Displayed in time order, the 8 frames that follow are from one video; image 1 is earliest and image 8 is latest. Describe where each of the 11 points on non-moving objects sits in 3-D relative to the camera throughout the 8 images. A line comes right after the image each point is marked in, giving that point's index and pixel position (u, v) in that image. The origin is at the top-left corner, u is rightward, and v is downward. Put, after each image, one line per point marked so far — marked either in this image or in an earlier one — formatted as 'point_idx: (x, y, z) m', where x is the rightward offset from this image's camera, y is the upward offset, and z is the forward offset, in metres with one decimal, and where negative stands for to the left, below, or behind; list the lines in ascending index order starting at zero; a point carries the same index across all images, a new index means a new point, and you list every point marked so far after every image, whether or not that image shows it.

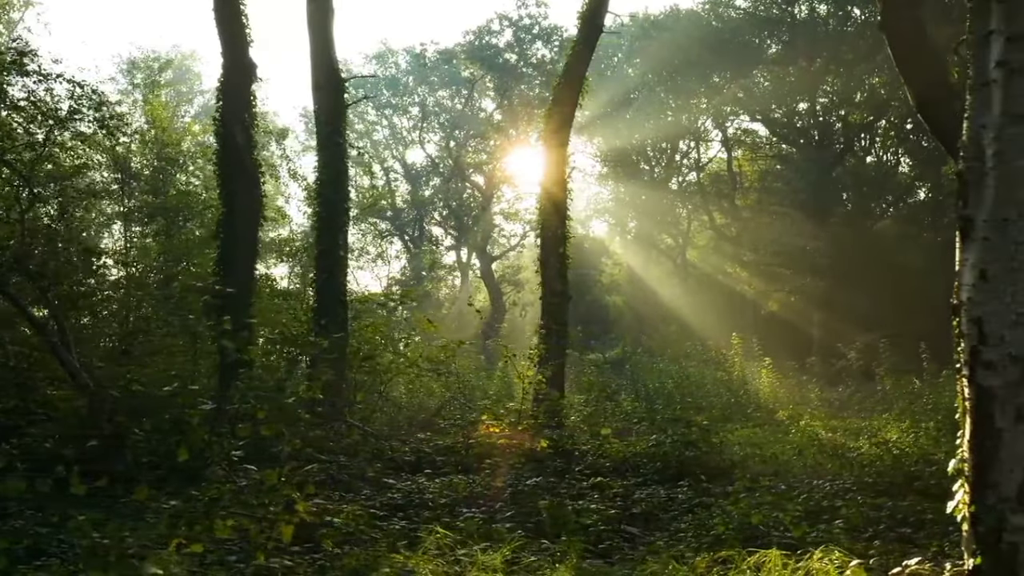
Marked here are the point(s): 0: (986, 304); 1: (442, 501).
0: (+1.6, -0.1, +3.4) m
1: (-0.7, -2.0, +9.2) m
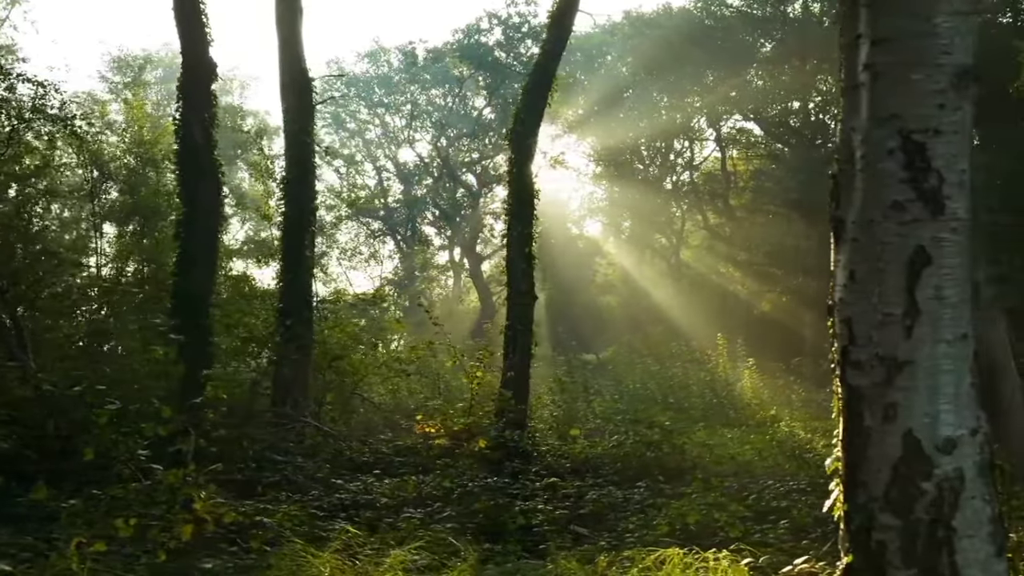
0: (+1.2, -0.1, +3.5) m
1: (-1.2, -2.0, +9.2) m
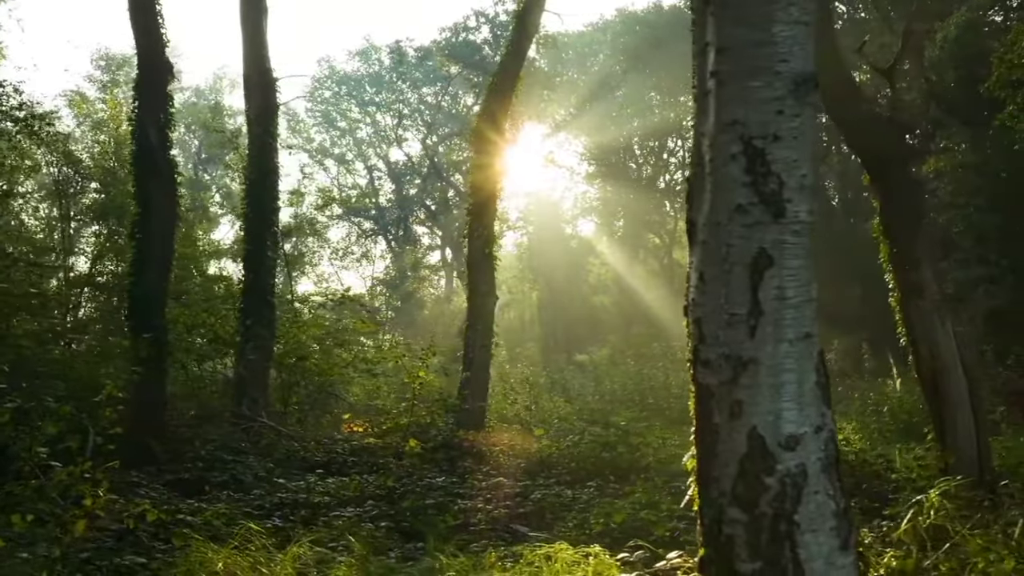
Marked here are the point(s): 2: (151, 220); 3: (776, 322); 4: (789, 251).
0: (+0.7, -0.1, +3.6) m
1: (-1.8, -2.0, +9.3) m
2: (-4.7, +0.9, +13.1) m
3: (+0.9, -0.1, +3.4) m
4: (+0.9, +0.1, +3.4) m
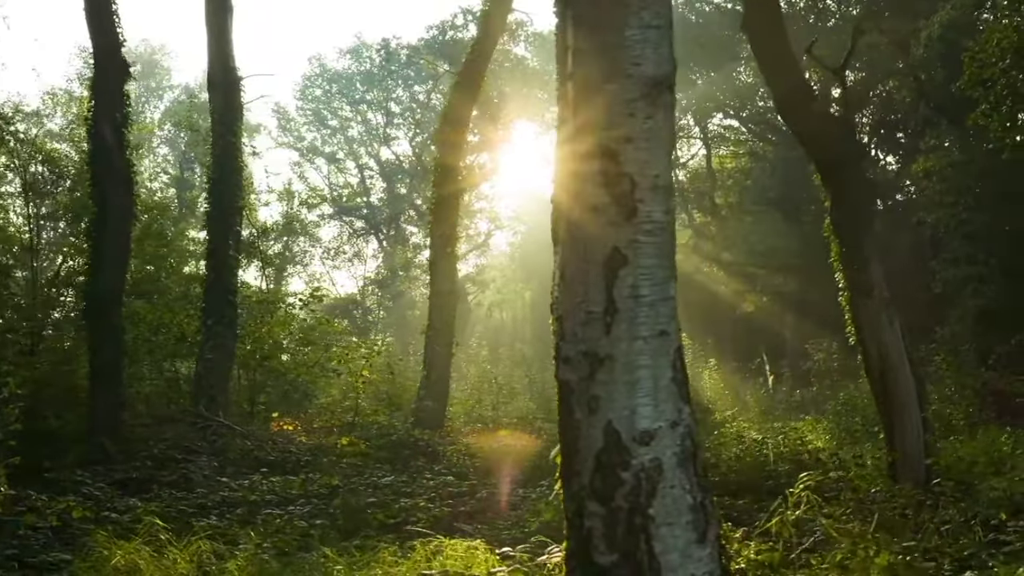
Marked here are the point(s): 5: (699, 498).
0: (+0.2, -0.1, +3.6) m
1: (-2.3, -2.0, +9.3) m
2: (-5.3, +0.9, +13.2) m
3: (+0.4, -0.1, +3.5) m
4: (+0.5, +0.1, +3.5) m
5: (+0.7, -0.8, +3.6) m
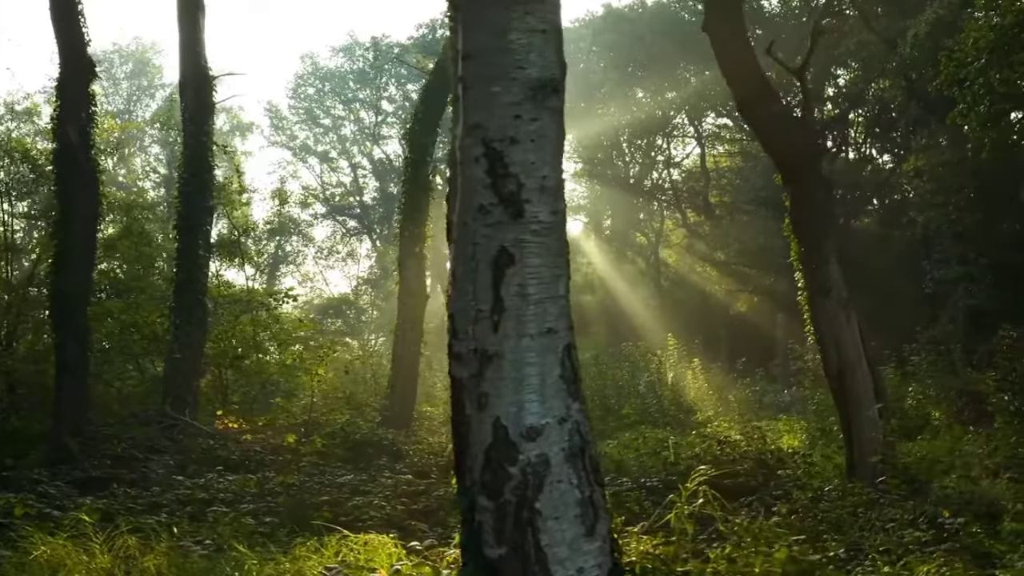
0: (-0.2, -0.1, +3.7) m
1: (-2.8, -2.0, +9.4) m
2: (-5.8, +0.9, +13.2) m
3: (0.0, -0.1, +3.6) m
4: (+0.1, +0.1, +3.6) m
5: (+0.3, -0.8, +3.7) m
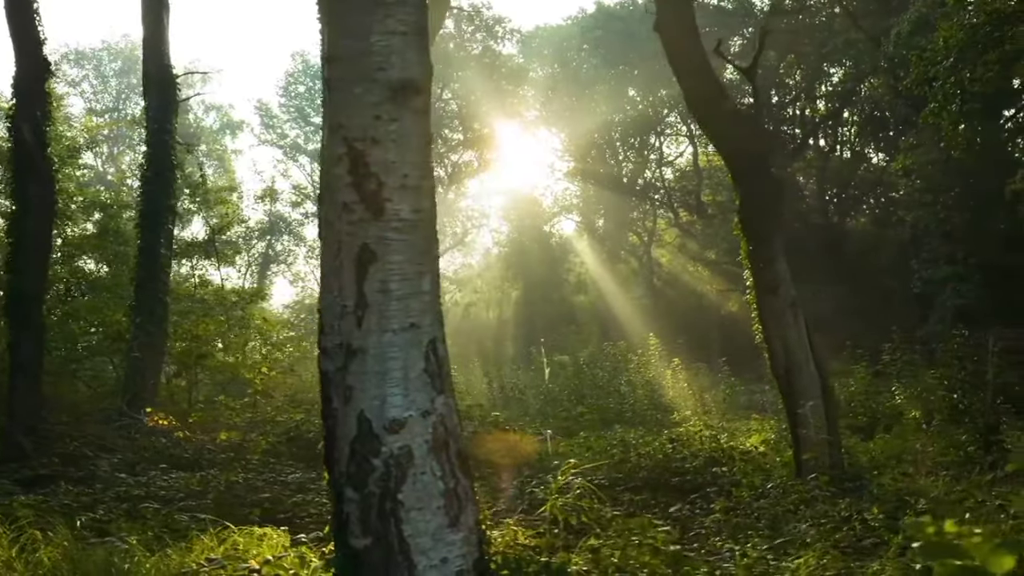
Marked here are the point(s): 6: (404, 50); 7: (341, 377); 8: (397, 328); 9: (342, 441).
0: (-0.7, 0.0, +3.8) m
1: (-3.4, -1.9, +9.4) m
2: (-6.4, +0.9, +13.2) m
3: (-0.5, -0.1, +3.7) m
4: (-0.4, +0.2, +3.7) m
5: (-0.2, -0.7, +3.8) m
6: (-0.4, +0.9, +3.7) m
7: (-0.6, -0.3, +3.7) m
8: (-0.4, -0.1, +3.7) m
9: (-0.6, -0.6, +3.8) m
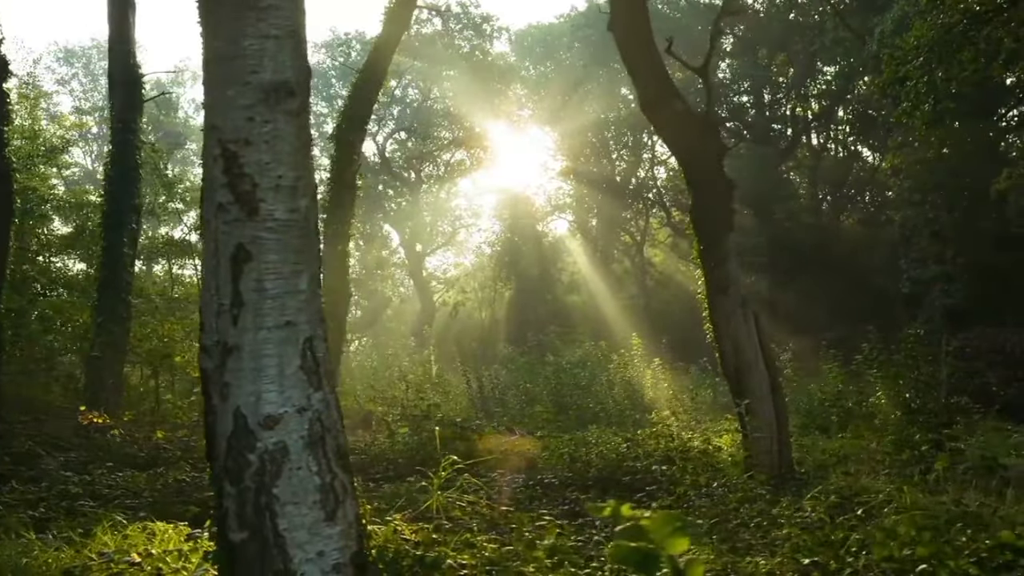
0: (-1.2, 0.0, +3.9) m
1: (-3.9, -1.9, +9.5) m
2: (-7.0, +0.9, +13.2) m
3: (-1.0, -0.1, +3.8) m
4: (-0.9, +0.2, +3.7) m
5: (-0.7, -0.7, +3.9) m
6: (-0.9, +0.9, +3.7) m
7: (-1.1, -0.3, +3.8) m
8: (-0.9, -0.1, +3.8) m
9: (-1.1, -0.6, +3.8) m
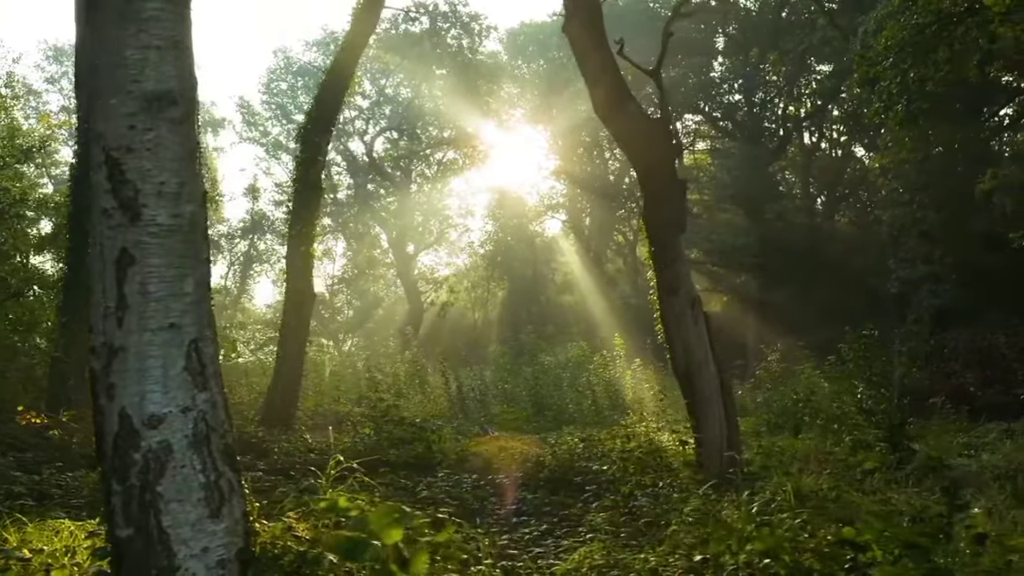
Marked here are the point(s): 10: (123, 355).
0: (-1.7, 0.0, +4.0) m
1: (-4.5, -1.9, +9.5) m
2: (-7.6, +0.9, +13.2) m
3: (-1.4, -0.1, +3.9) m
4: (-1.4, +0.1, +3.9) m
5: (-1.2, -0.7, +4.0) m
6: (-1.3, +0.9, +3.8) m
7: (-1.6, -0.3, +3.9) m
8: (-1.4, -0.2, +3.9) m
9: (-1.6, -0.6, +3.9) m
10: (-1.5, -0.3, +3.9) m
